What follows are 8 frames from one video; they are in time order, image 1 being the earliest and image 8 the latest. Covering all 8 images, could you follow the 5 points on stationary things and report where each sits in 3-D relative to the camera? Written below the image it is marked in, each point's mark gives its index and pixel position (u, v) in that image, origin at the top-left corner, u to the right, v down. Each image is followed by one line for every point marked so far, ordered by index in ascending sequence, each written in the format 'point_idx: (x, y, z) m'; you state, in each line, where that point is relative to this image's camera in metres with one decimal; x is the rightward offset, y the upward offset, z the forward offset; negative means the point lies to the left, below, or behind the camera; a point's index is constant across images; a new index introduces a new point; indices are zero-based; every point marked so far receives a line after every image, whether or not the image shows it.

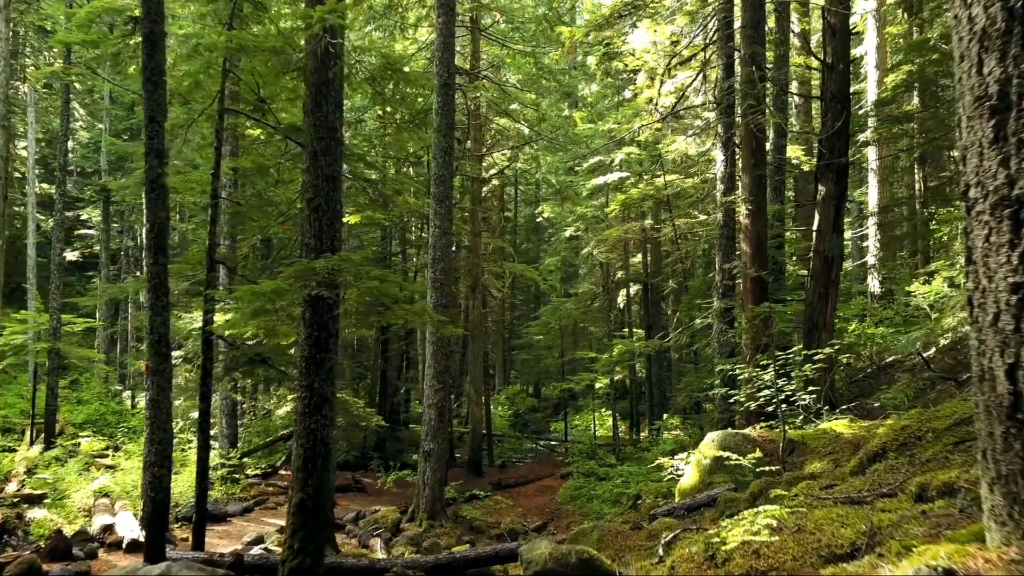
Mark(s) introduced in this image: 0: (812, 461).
0: (+2.5, -1.4, +6.3) m
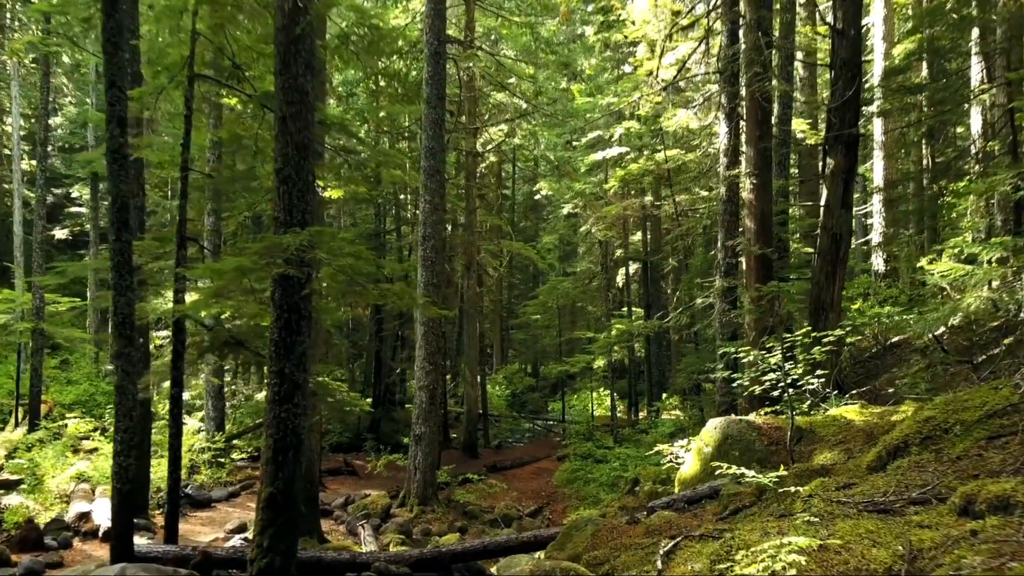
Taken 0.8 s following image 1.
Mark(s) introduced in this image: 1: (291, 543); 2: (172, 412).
0: (+2.4, -1.3, +5.9) m
1: (-1.5, -1.7, +5.3) m
2: (-3.3, -1.2, +7.4) m
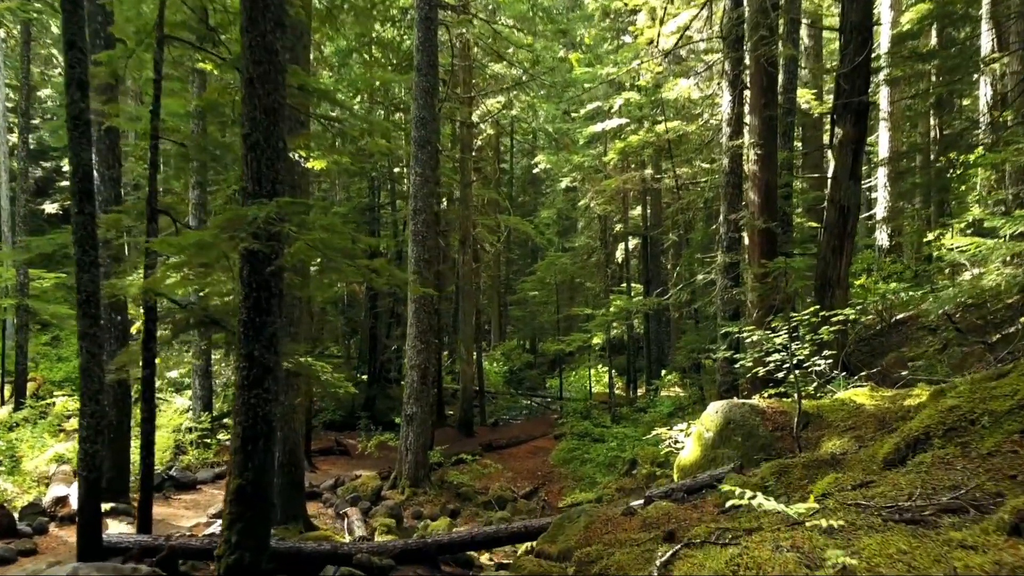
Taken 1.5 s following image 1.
0: (+2.3, -1.1, +5.5) m
1: (-1.6, -1.6, +4.9) m
2: (-3.3, -1.0, +7.0) m
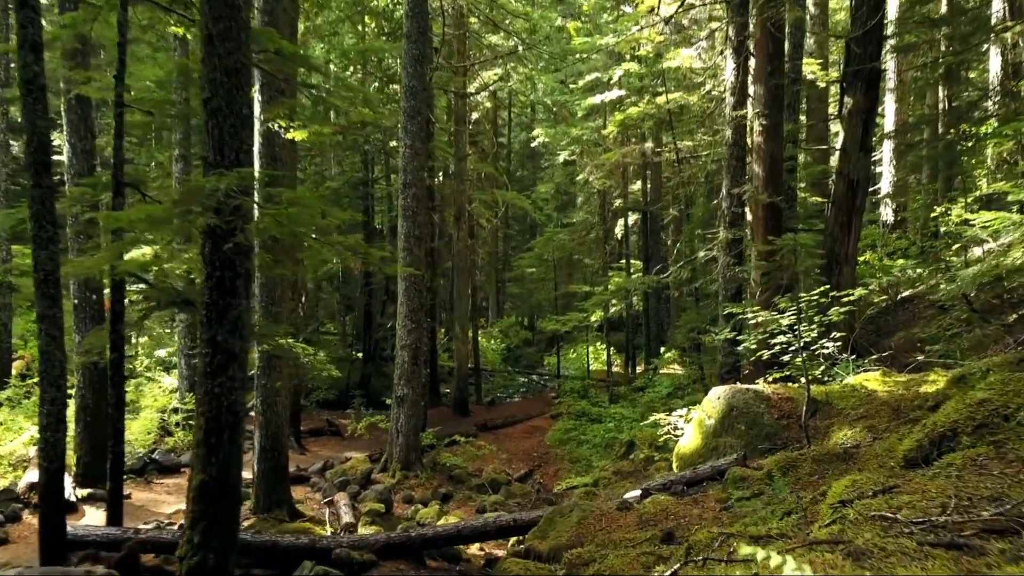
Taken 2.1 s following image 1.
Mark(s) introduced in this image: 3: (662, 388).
0: (+2.2, -1.0, +5.2) m
1: (-1.7, -1.5, +4.6) m
2: (-3.4, -0.8, +6.6) m
3: (+2.7, -1.8, +14.0) m
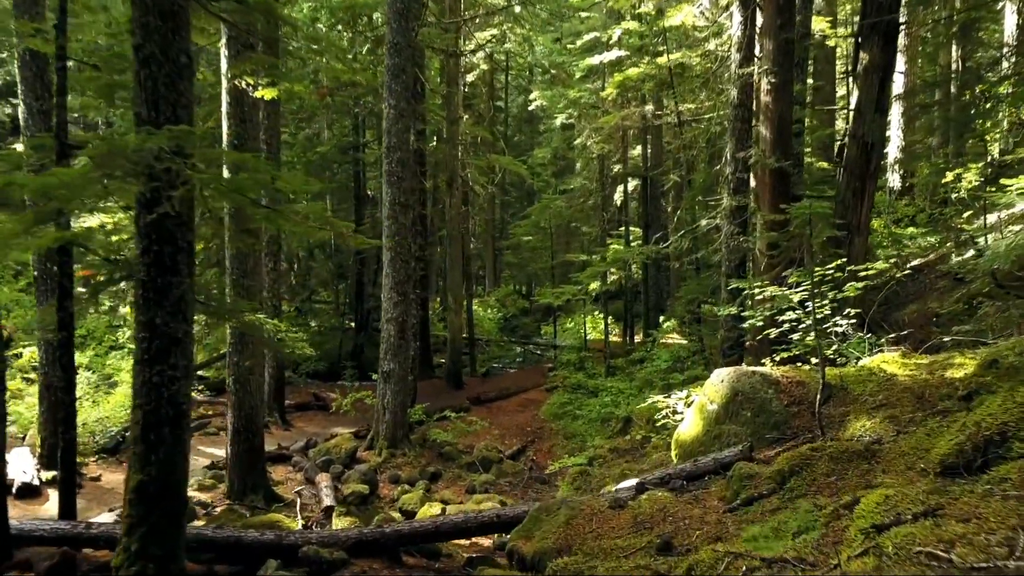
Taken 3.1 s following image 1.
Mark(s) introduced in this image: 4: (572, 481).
0: (+2.1, -0.8, +4.6) m
1: (-1.8, -1.3, +4.1) m
2: (-3.5, -0.6, +6.1) m
3: (+2.6, -1.3, +13.5) m
4: (+0.7, -2.4, +9.7) m
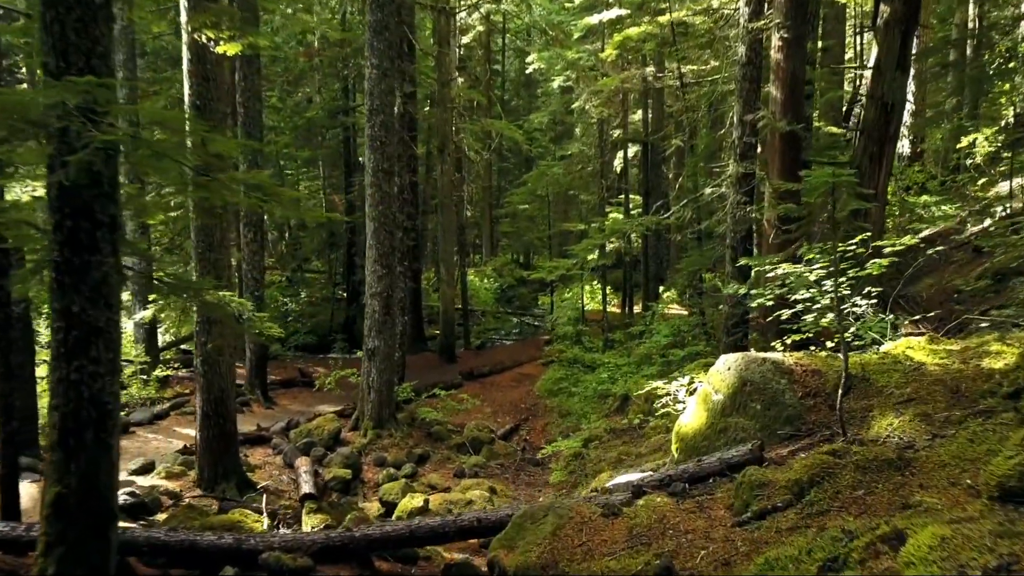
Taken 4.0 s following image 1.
0: (+2.0, -0.7, +4.1) m
1: (-1.9, -1.3, +3.5) m
2: (-3.6, -0.4, +5.5) m
3: (+2.5, -0.8, +12.9) m
4: (+0.6, -2.1, +9.2) m
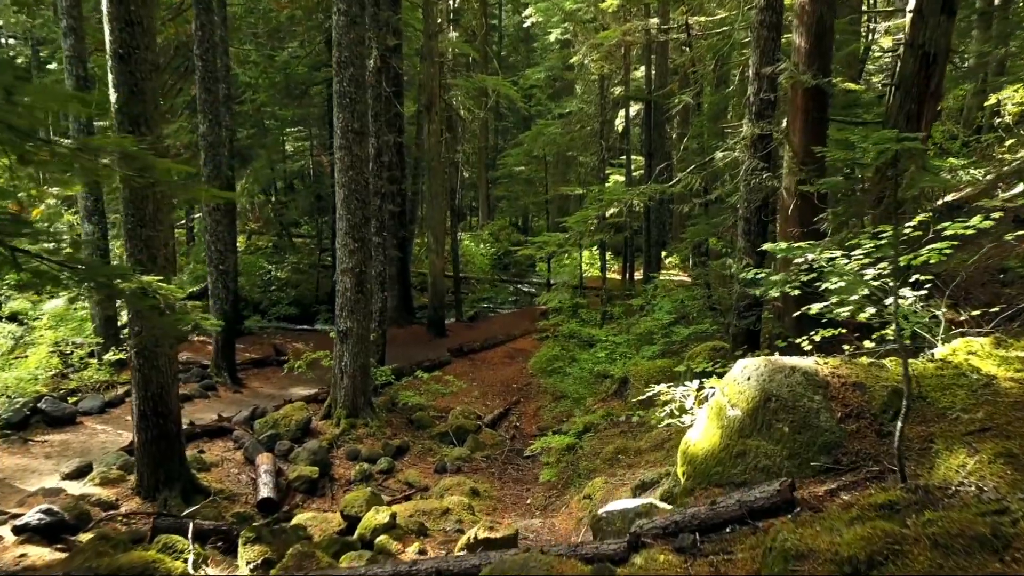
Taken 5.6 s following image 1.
0: (+1.8, -0.7, +3.1) m
1: (-2.1, -1.3, +2.6) m
2: (-3.8, -0.3, +4.6) m
3: (+2.3, -0.3, +12.0) m
4: (+0.5, -1.8, +8.3) m
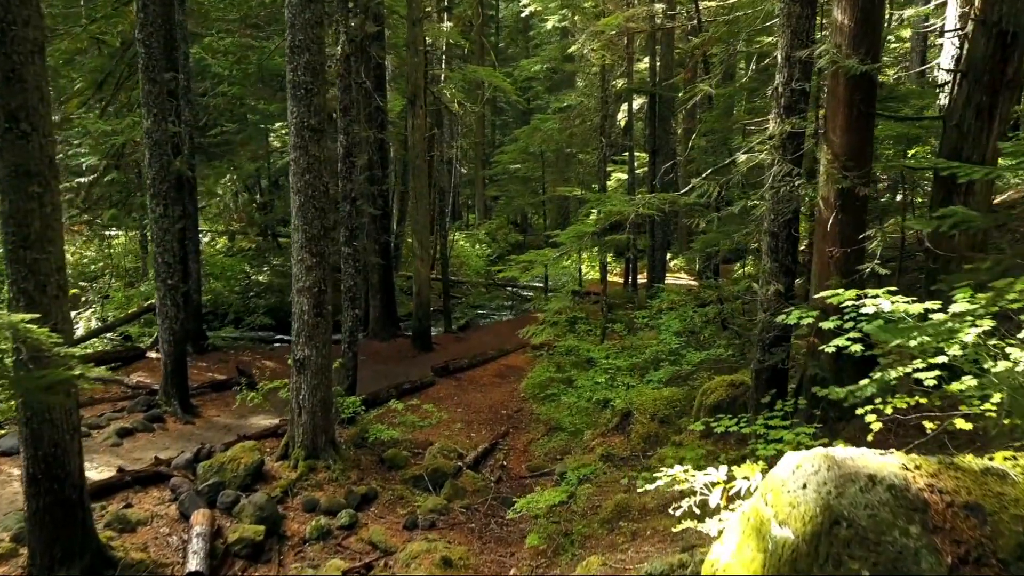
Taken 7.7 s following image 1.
0: (+1.7, -1.0, +1.9) m
1: (-2.2, -1.6, +1.4) m
2: (-4.0, -0.6, +3.3) m
3: (+2.2, -0.6, +10.7) m
4: (+0.3, -2.1, +7.1) m
